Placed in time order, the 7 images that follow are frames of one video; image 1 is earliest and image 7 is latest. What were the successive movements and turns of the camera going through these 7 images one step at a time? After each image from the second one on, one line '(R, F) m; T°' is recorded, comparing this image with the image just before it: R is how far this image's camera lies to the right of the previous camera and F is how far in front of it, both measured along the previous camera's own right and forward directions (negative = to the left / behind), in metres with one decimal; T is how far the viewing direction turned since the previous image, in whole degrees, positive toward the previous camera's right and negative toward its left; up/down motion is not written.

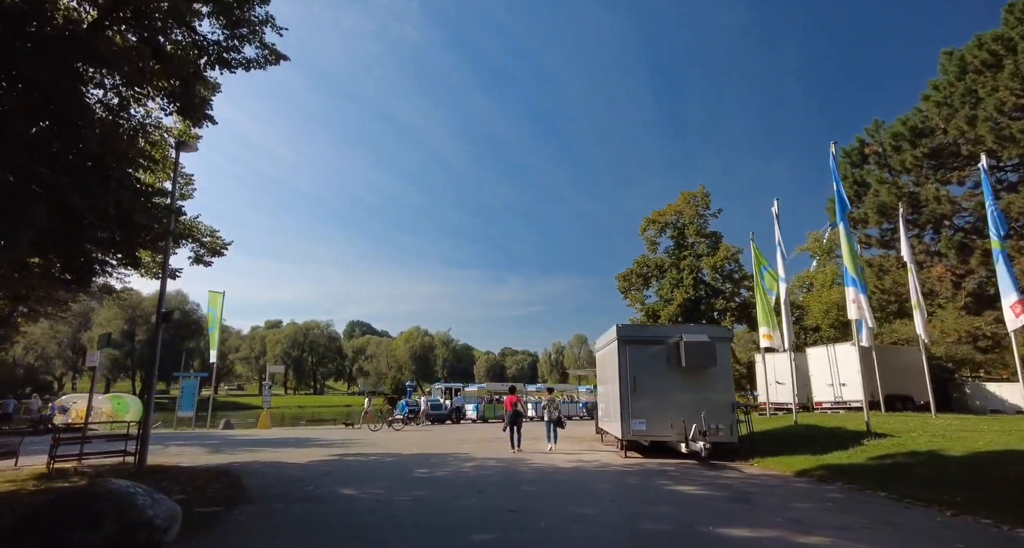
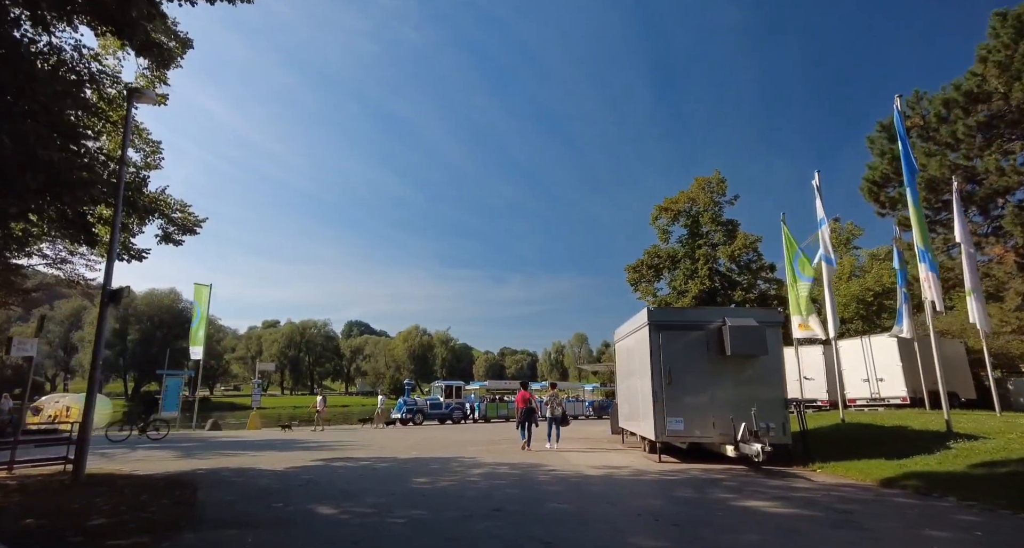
(-0.3, +1.7) m; 0°
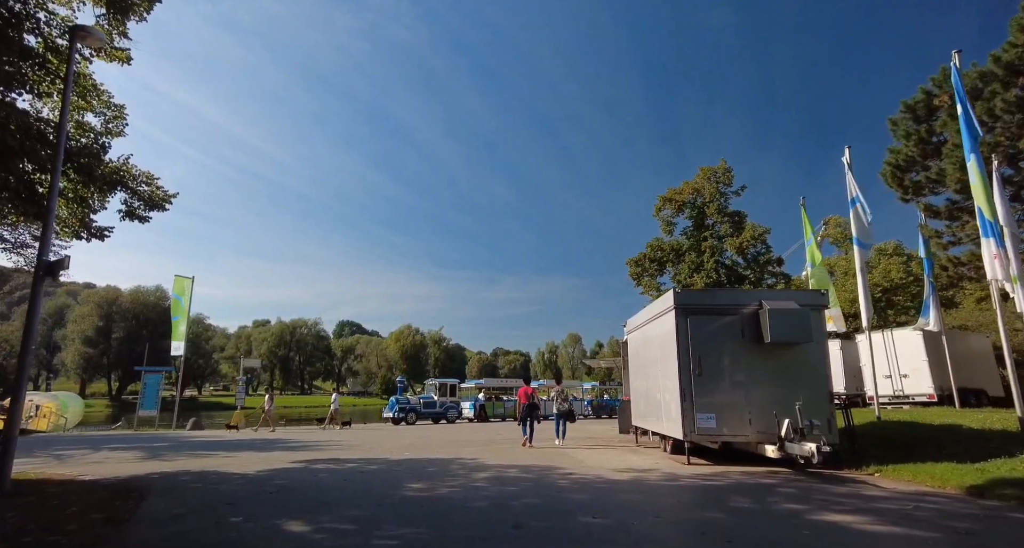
(-0.3, +1.3) m; +1°
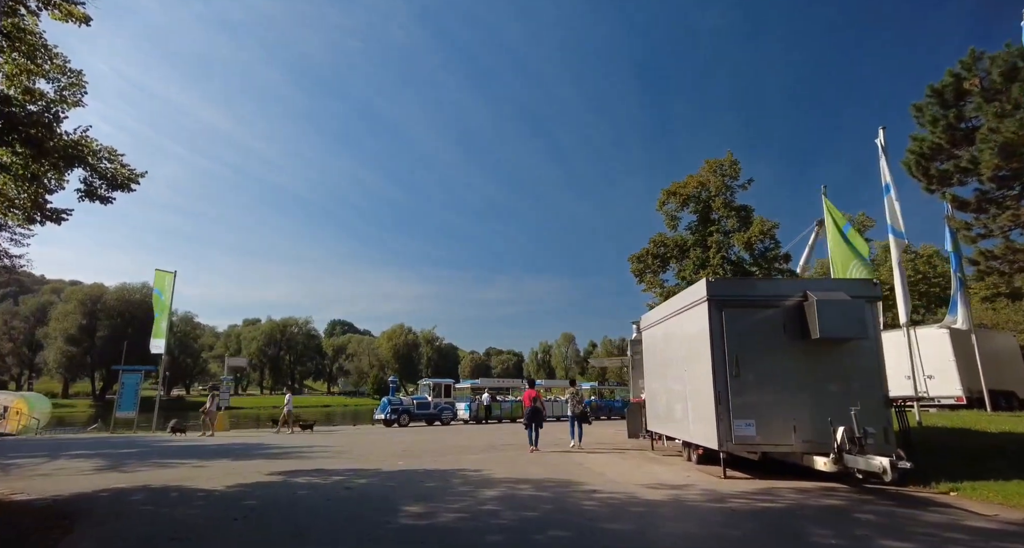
(-0.3, +1.2) m; +1°
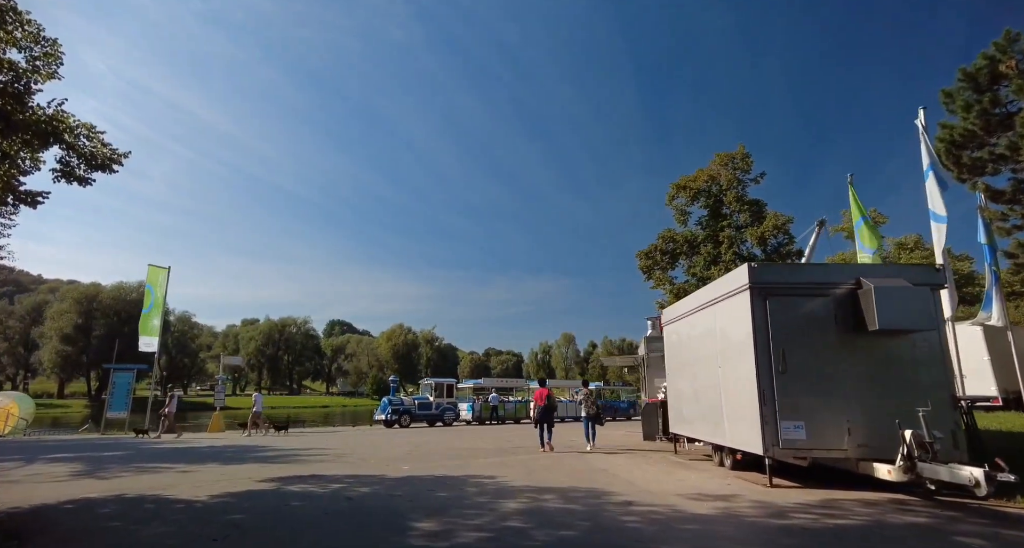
(-0.3, +0.9) m; 0°
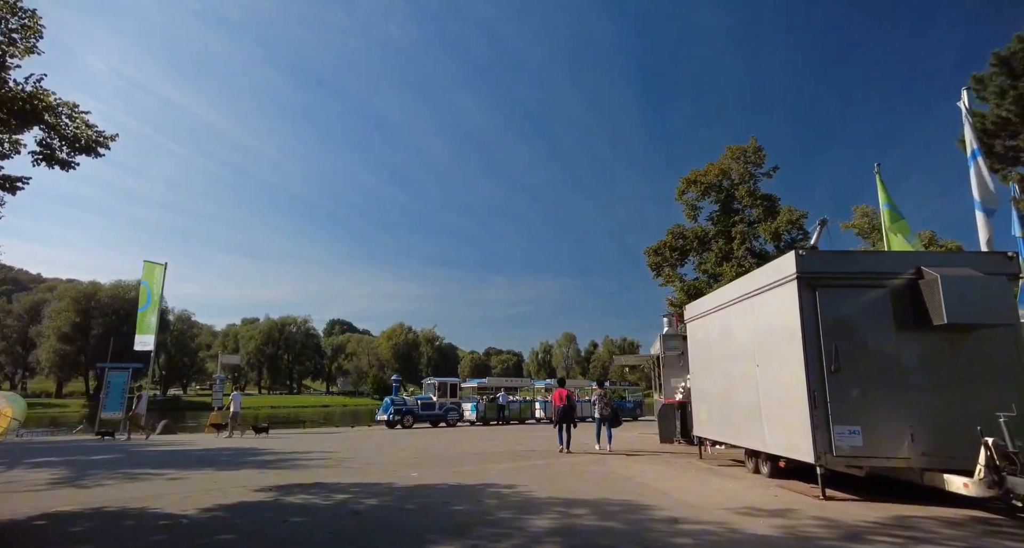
(-0.3, +0.7) m; 0°
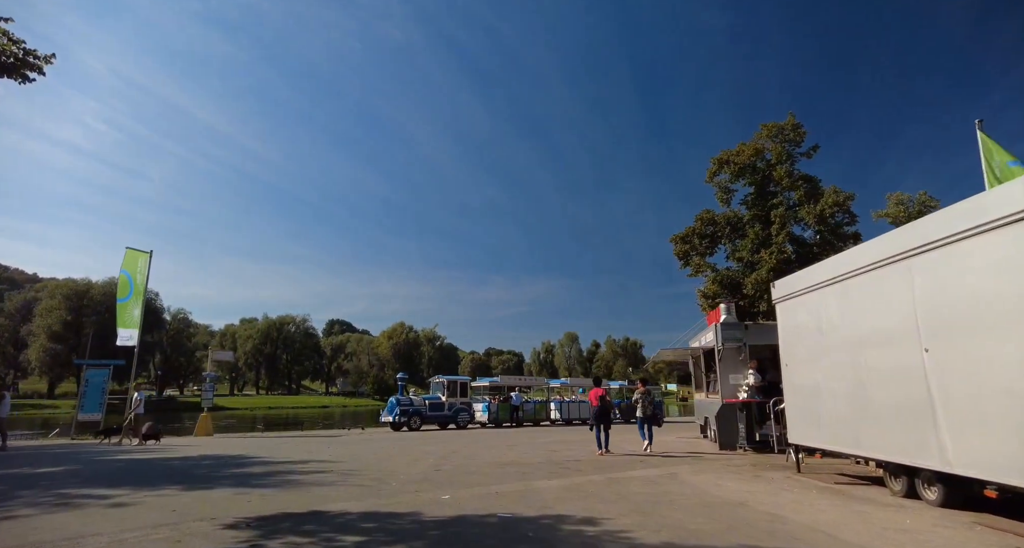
(-0.8, +2.2) m; 0°
